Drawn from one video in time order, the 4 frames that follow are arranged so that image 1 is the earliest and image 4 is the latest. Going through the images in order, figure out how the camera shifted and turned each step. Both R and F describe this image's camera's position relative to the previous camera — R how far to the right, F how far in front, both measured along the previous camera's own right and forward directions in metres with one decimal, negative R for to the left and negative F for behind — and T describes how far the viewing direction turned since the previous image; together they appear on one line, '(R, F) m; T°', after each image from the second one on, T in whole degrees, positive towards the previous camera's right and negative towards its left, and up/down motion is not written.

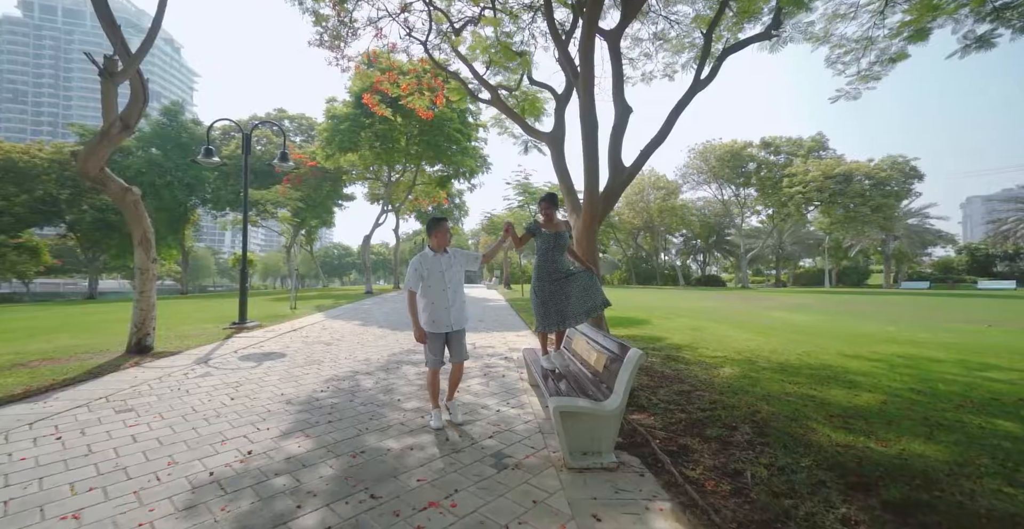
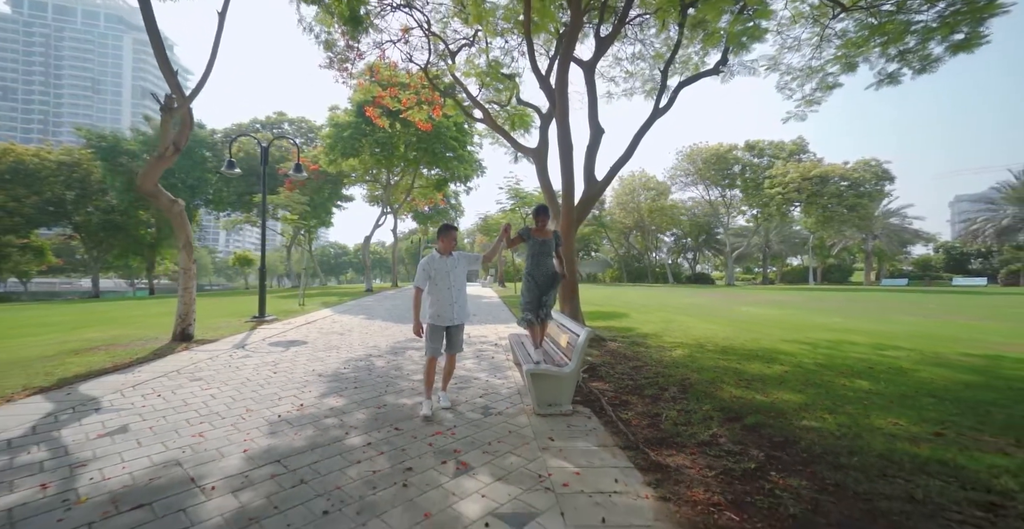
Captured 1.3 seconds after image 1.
(+0.1, -1.1) m; +1°
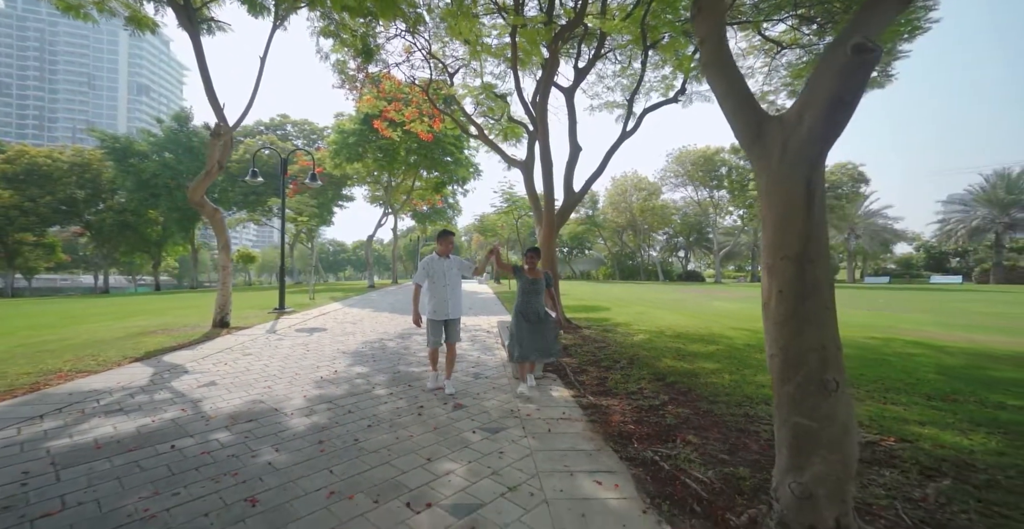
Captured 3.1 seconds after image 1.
(+0.2, -1.3) m; 0°
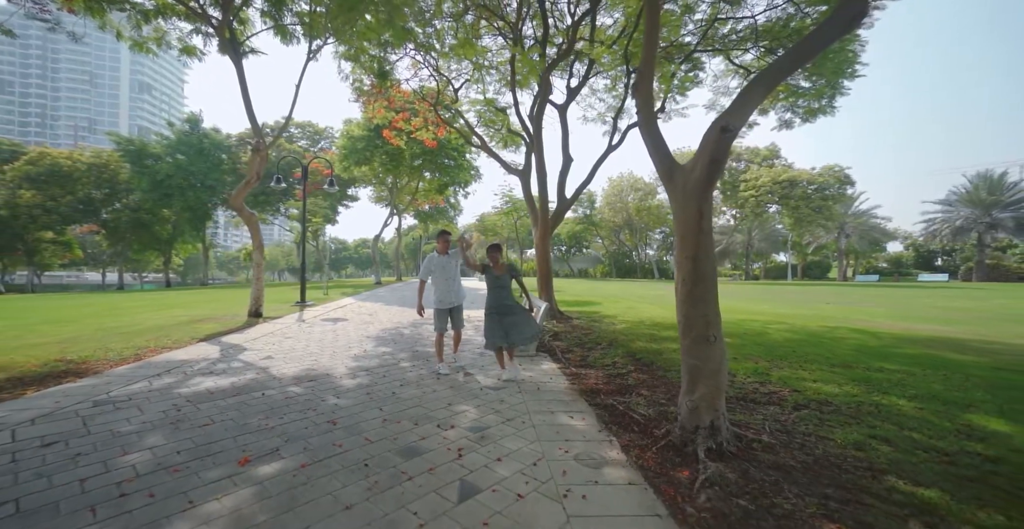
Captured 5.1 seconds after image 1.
(0.0, -1.2) m; 0°
